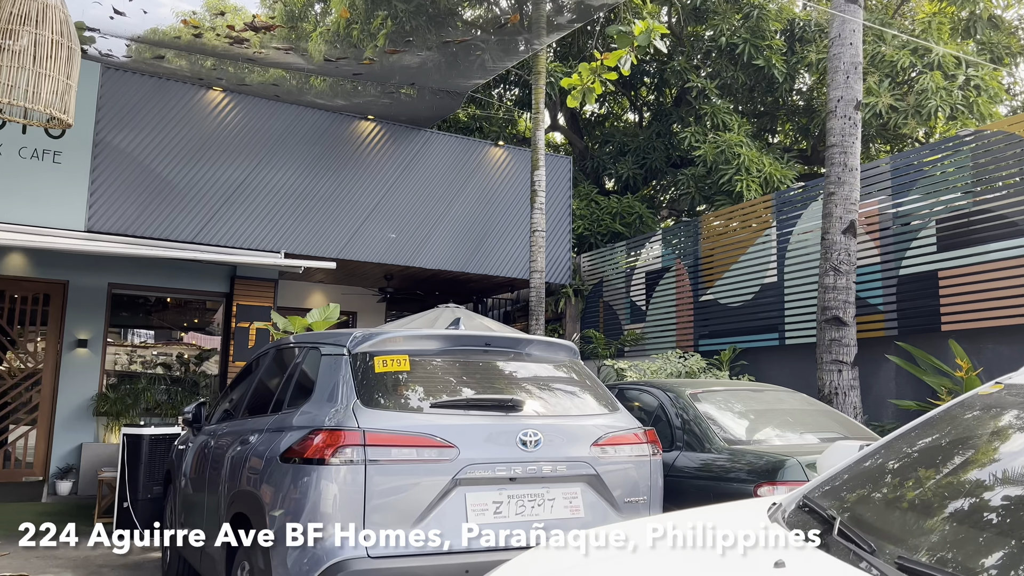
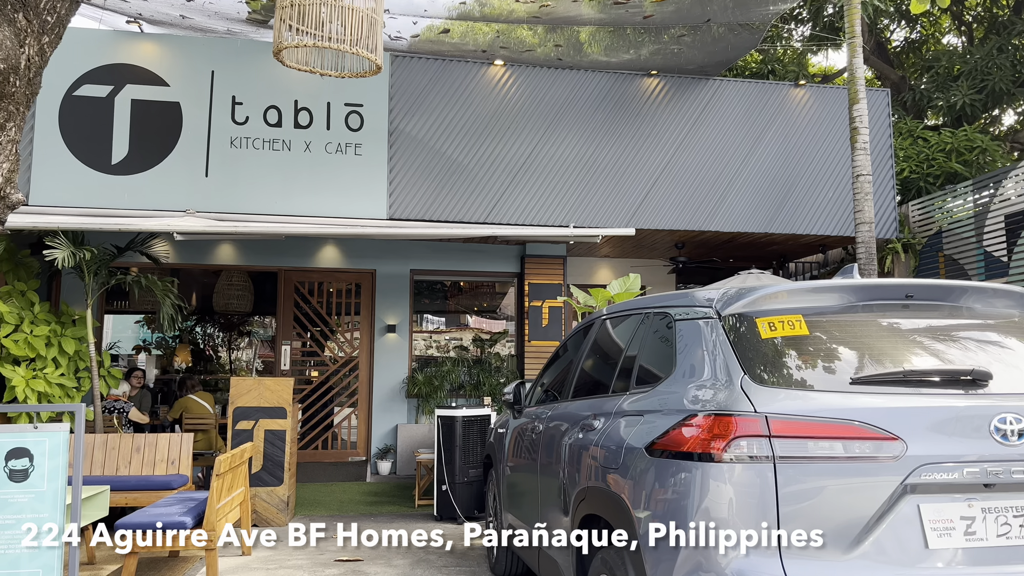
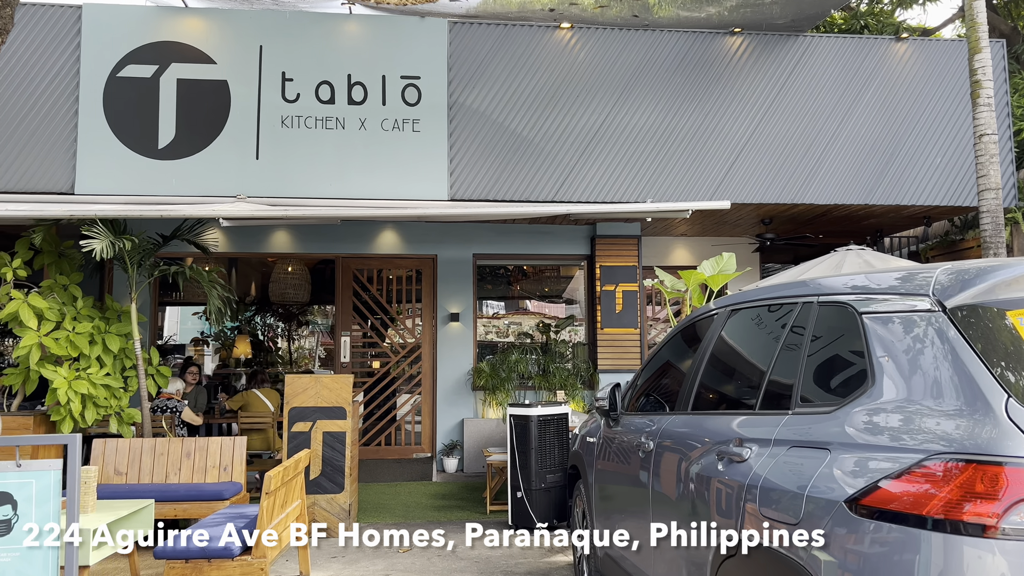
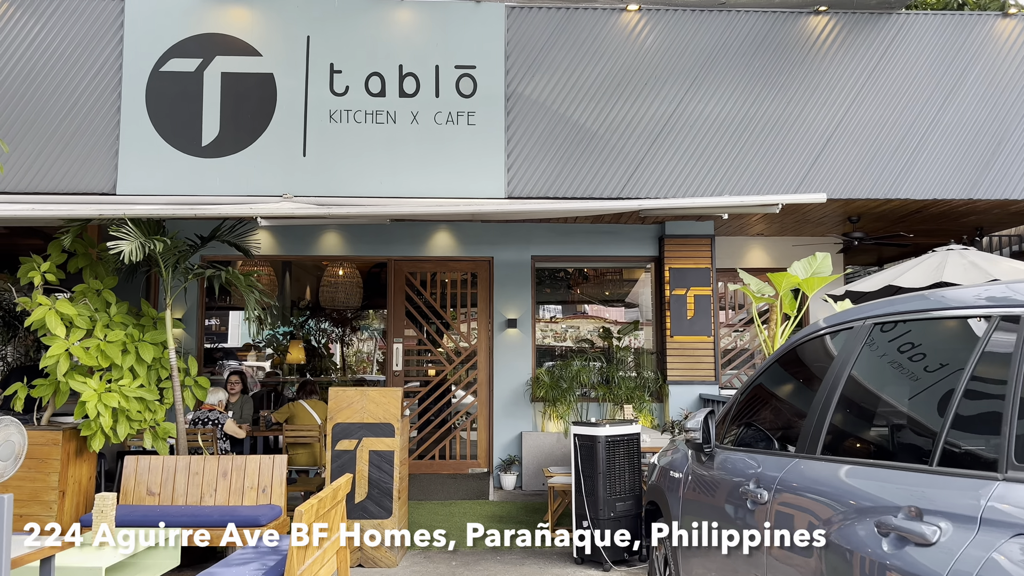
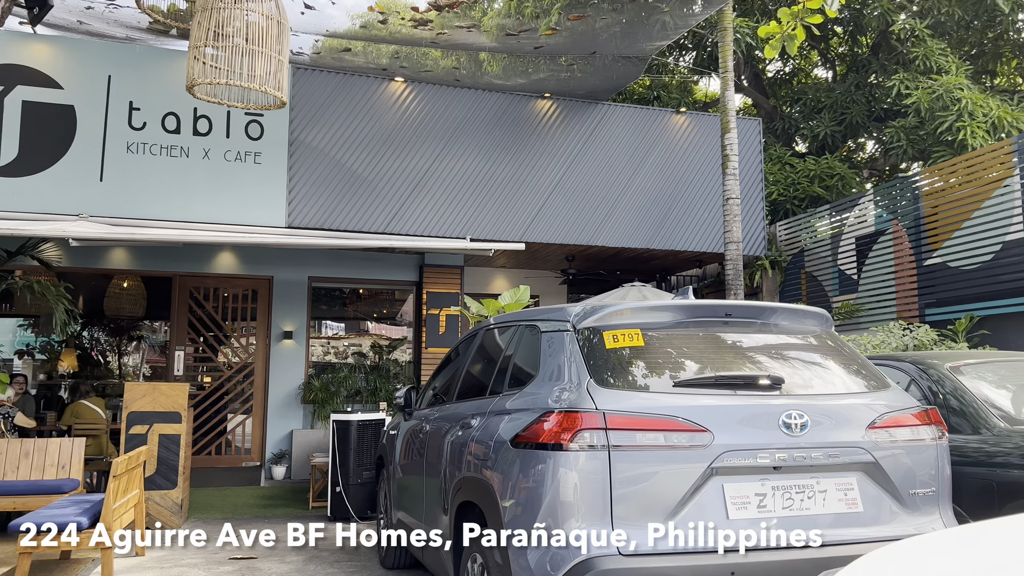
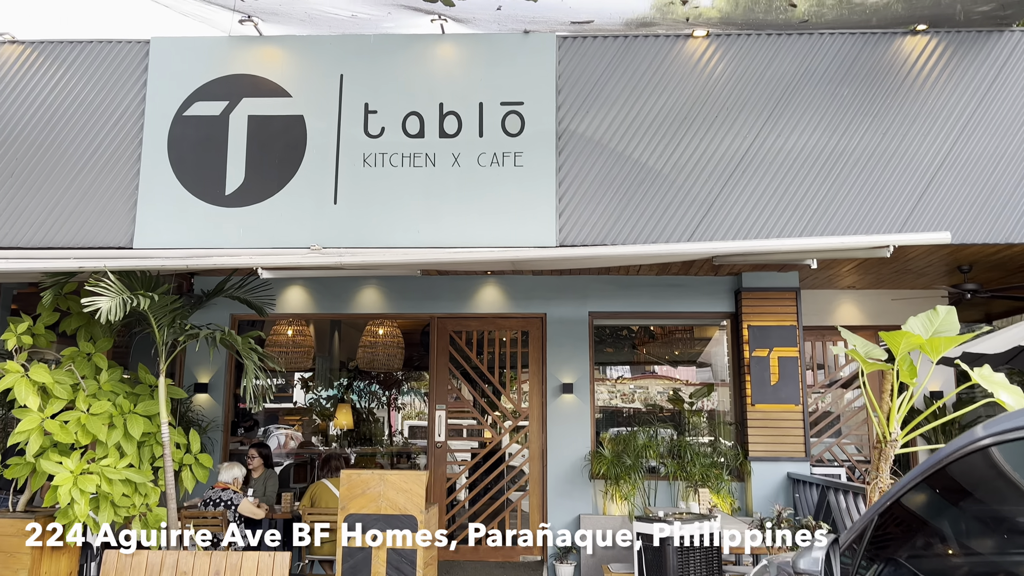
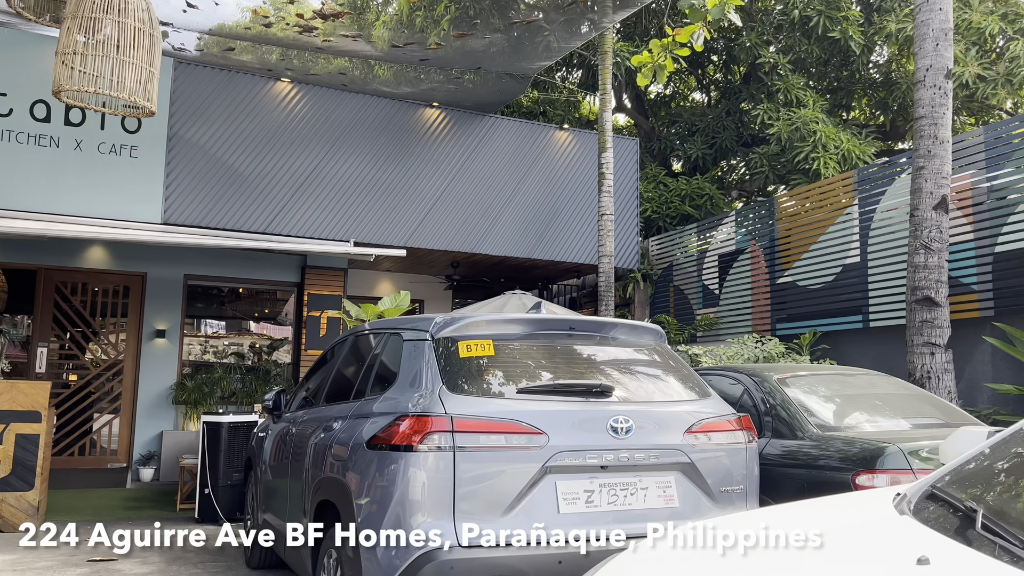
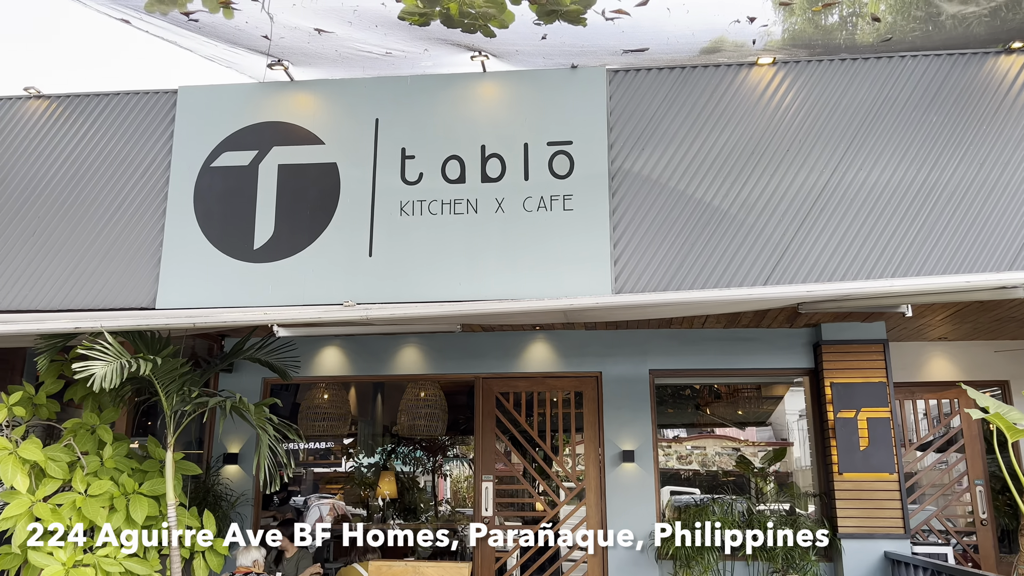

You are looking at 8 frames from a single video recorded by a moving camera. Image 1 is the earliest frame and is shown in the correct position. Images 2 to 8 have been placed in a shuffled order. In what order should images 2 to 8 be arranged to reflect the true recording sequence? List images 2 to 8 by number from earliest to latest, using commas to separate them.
7, 5, 2, 3, 4, 6, 8
